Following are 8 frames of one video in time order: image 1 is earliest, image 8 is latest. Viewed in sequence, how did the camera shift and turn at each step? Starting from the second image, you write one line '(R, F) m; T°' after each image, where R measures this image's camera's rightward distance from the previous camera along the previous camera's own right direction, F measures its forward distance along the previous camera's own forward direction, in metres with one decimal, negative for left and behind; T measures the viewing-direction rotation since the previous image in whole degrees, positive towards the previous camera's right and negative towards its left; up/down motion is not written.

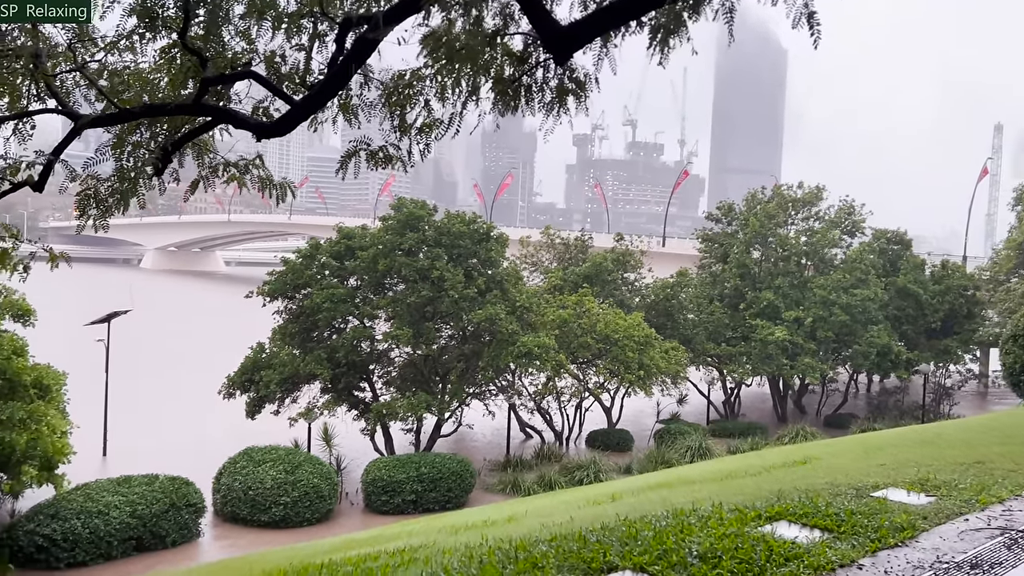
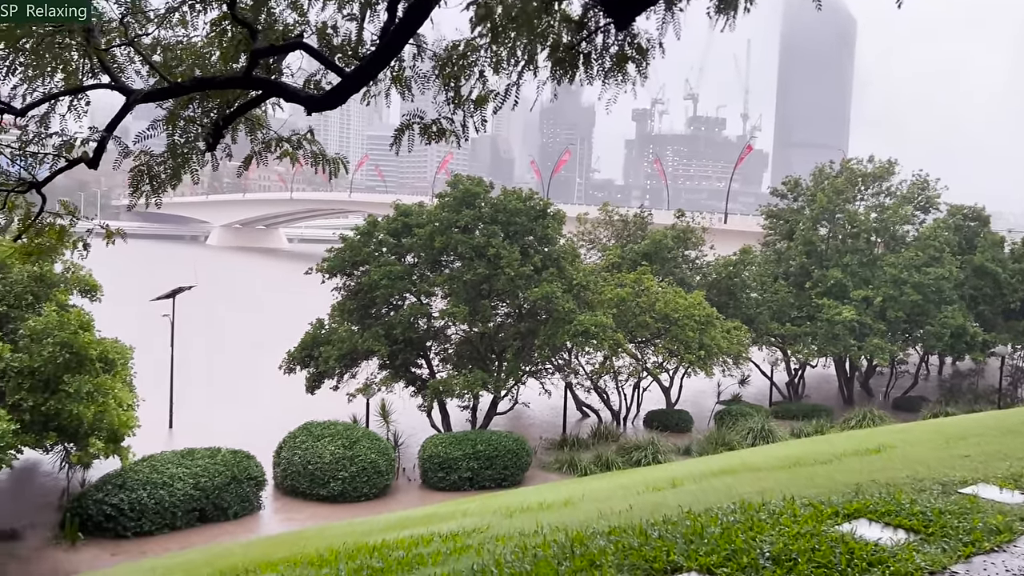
(0.0, +0.2) m; -4°
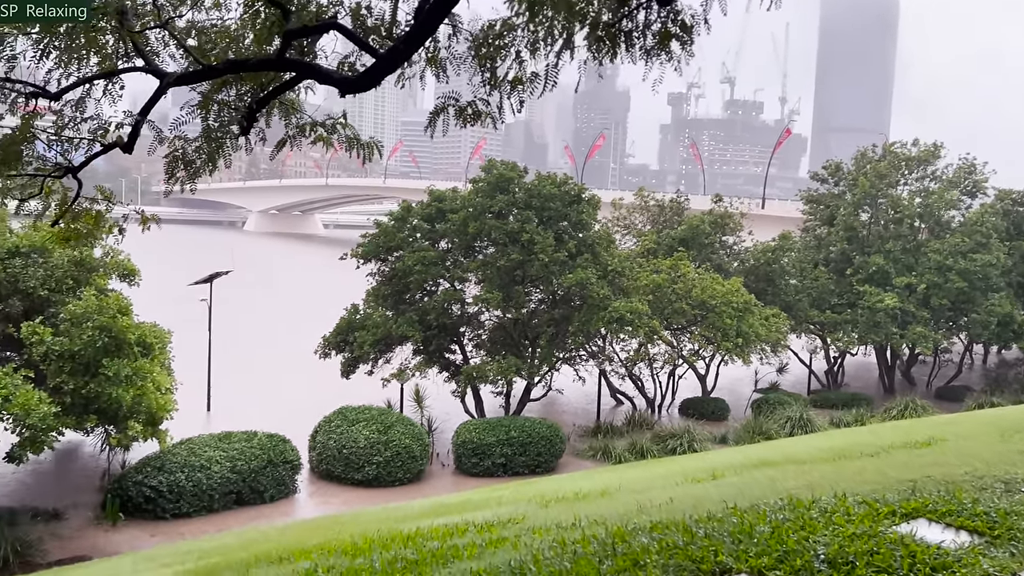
(0.0, +0.1) m; -3°
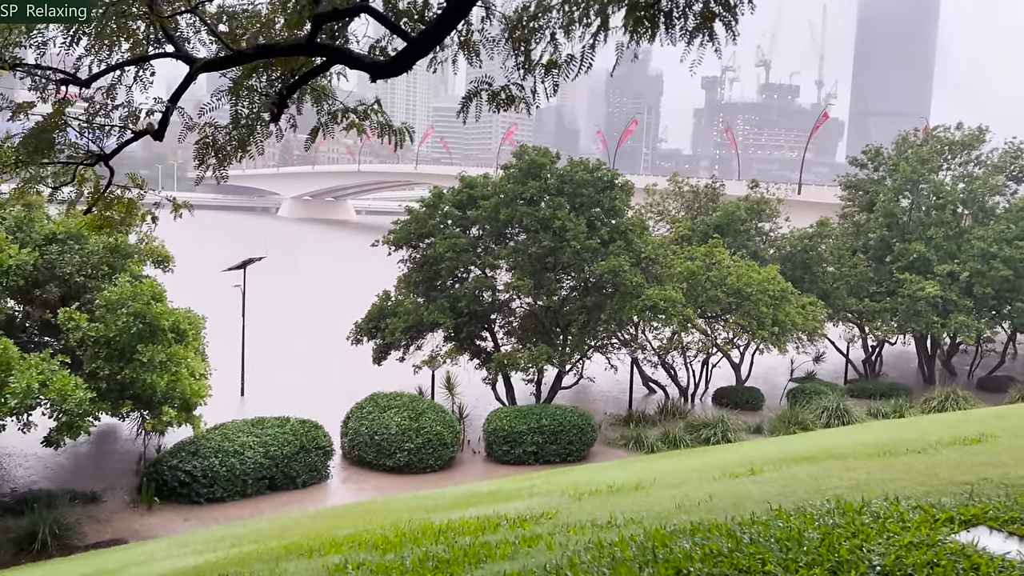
(0.0, +0.1) m; -2°
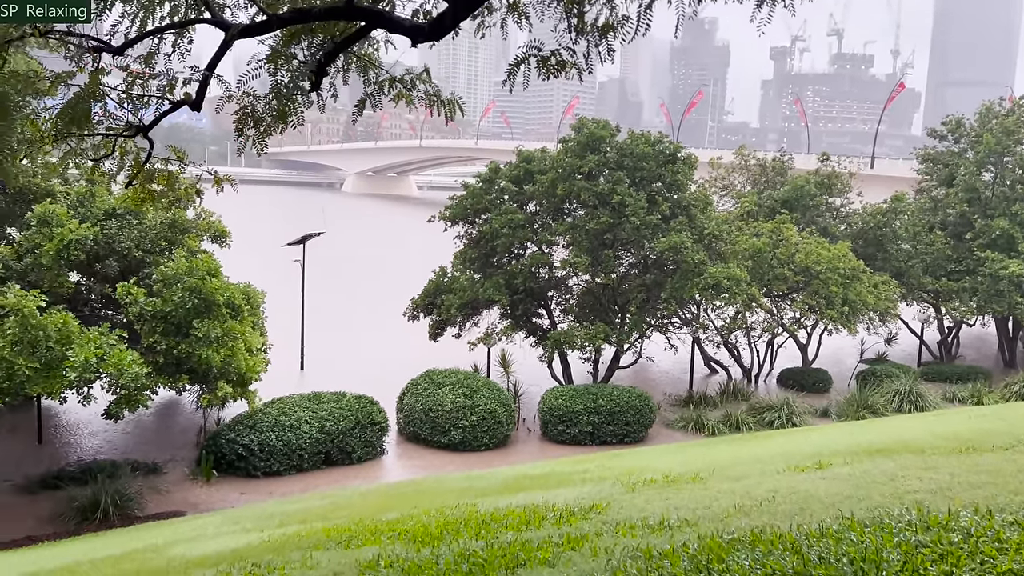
(+0.1, +0.2) m; -5°
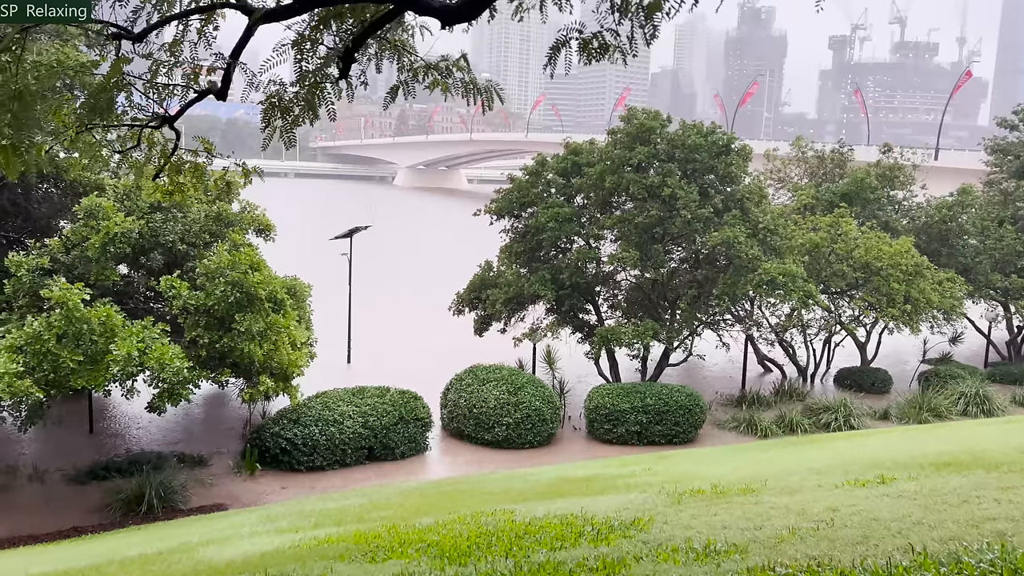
(+0.1, +0.2) m; -4°
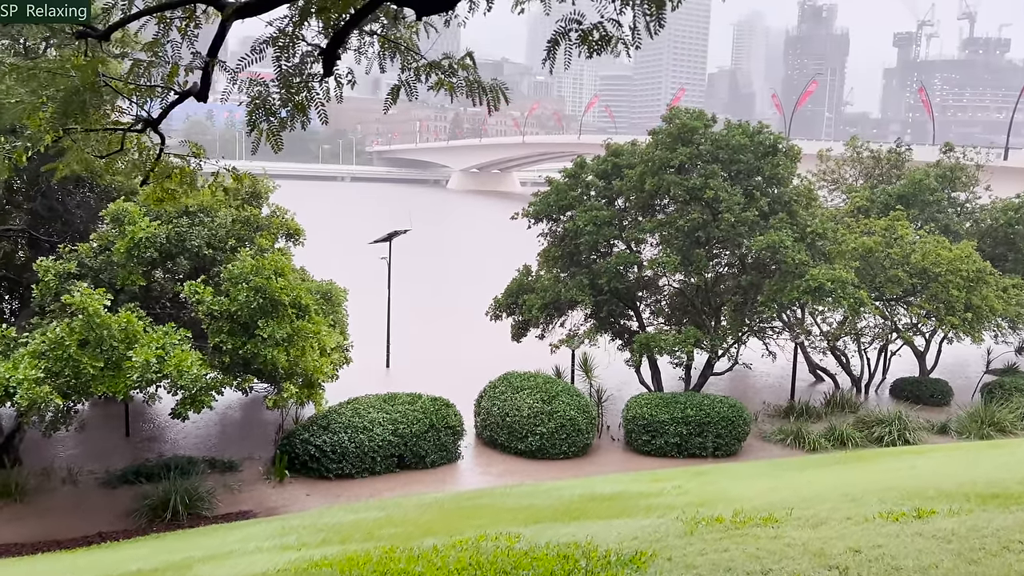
(+0.3, +0.3) m; -4°
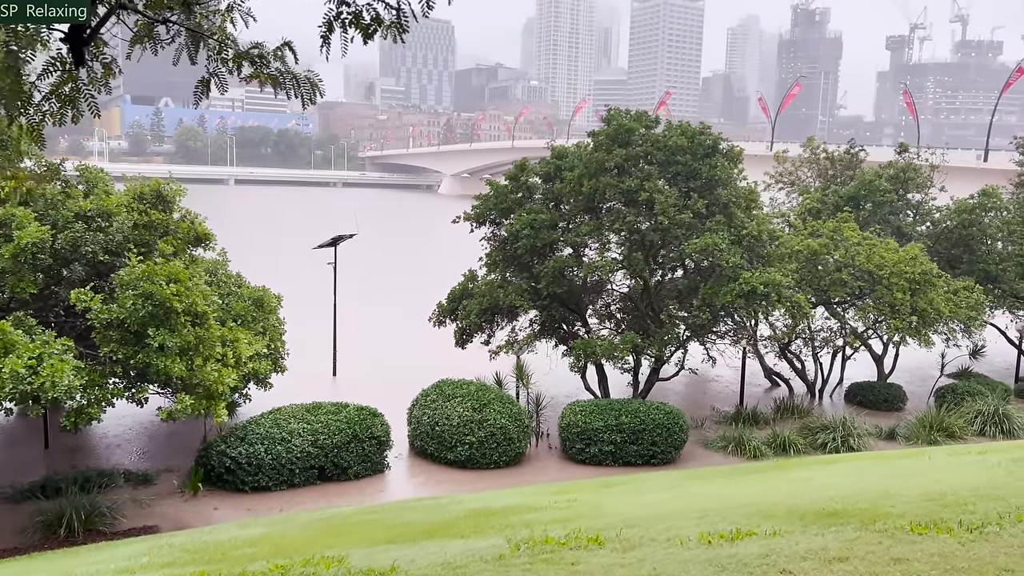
(+1.0, +0.2) m; 0°
